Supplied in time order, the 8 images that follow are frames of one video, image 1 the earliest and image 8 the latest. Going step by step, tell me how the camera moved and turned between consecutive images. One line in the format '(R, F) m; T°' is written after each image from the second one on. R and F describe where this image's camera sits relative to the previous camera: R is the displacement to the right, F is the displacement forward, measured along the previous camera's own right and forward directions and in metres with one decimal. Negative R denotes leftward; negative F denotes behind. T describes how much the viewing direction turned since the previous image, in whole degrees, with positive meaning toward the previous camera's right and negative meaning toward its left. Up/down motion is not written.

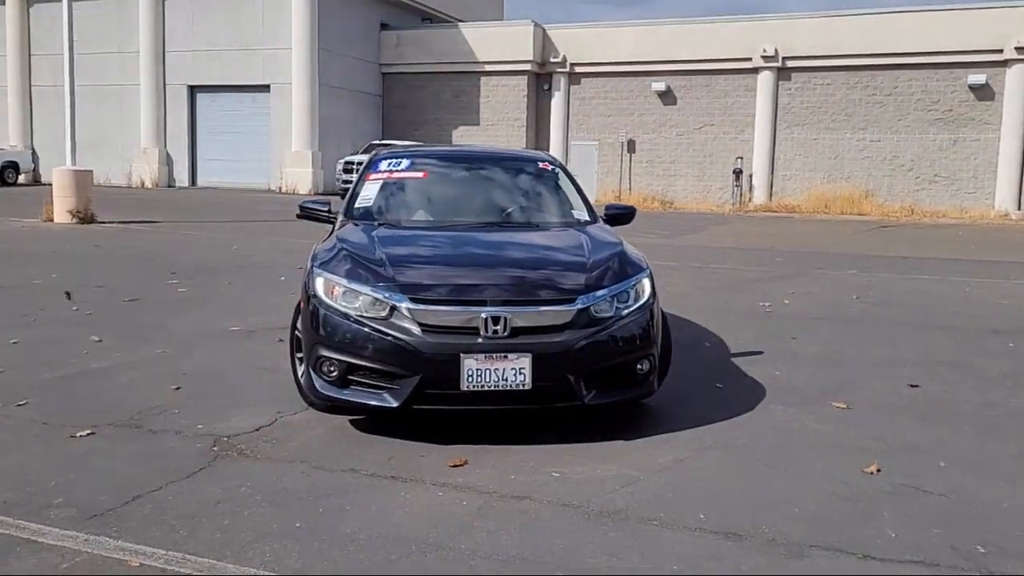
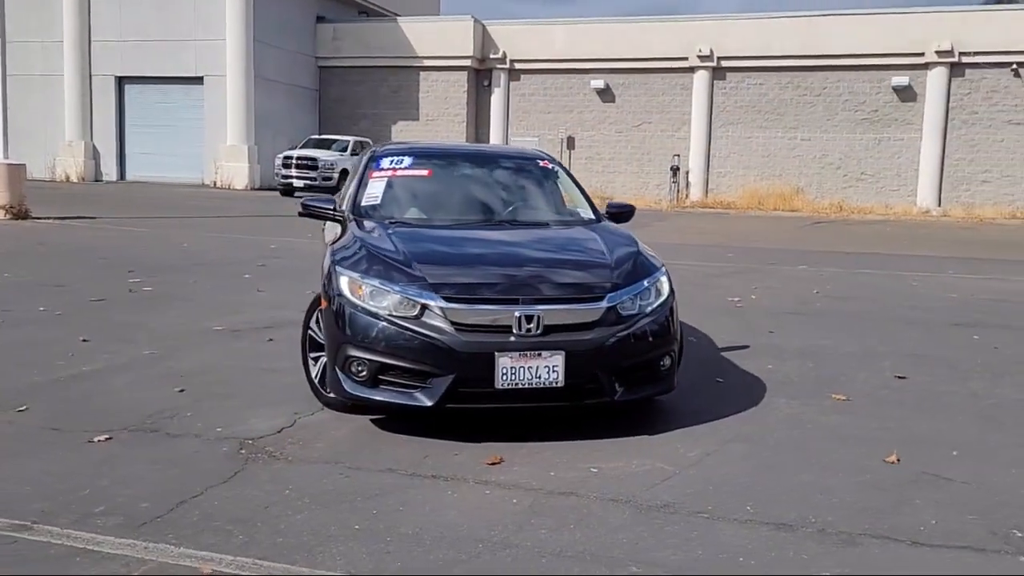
(-0.6, 0.0) m; +5°
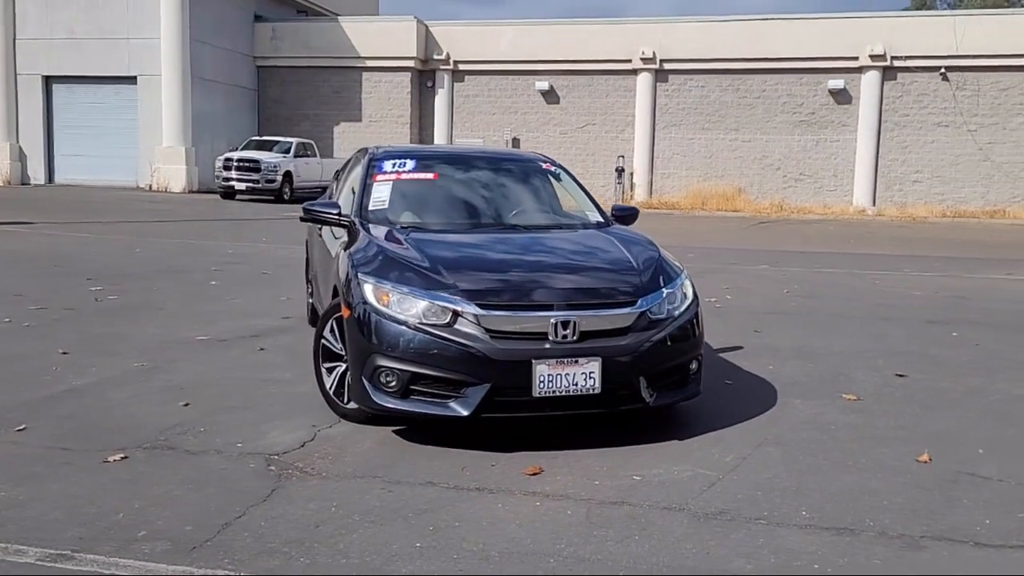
(-0.6, +0.1) m; +4°
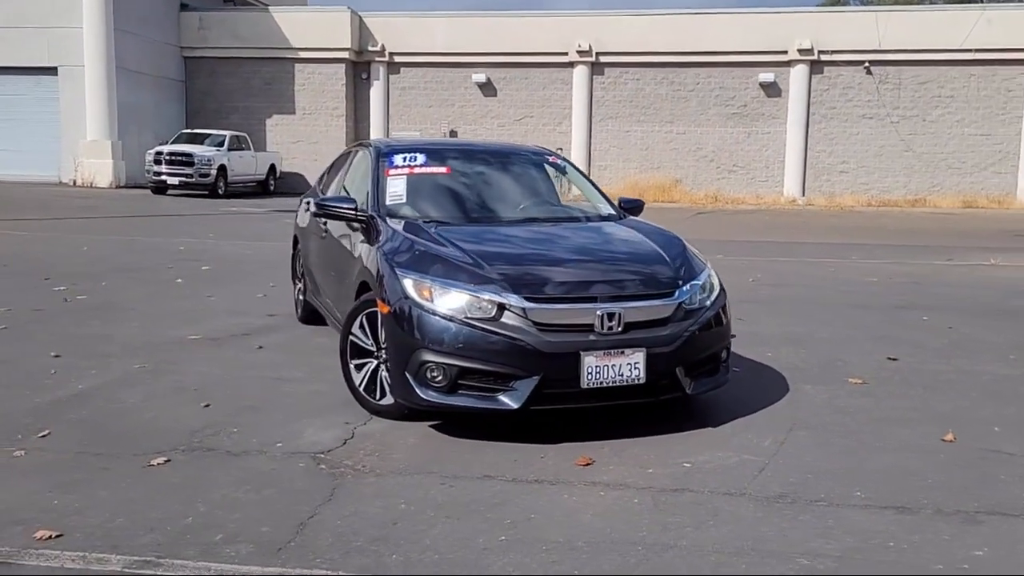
(-0.7, 0.0) m; +5°
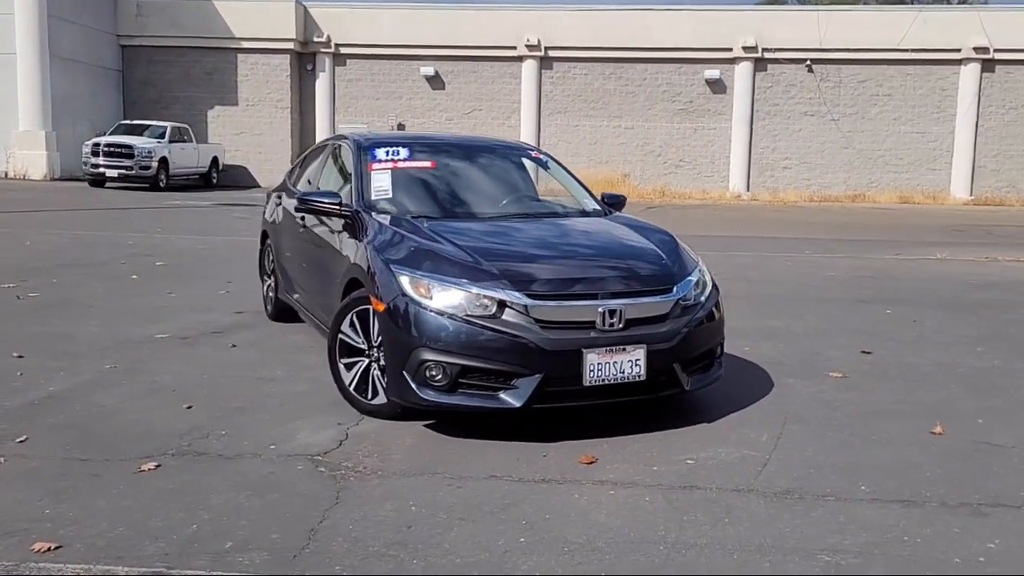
(-0.3, +0.1) m; +4°
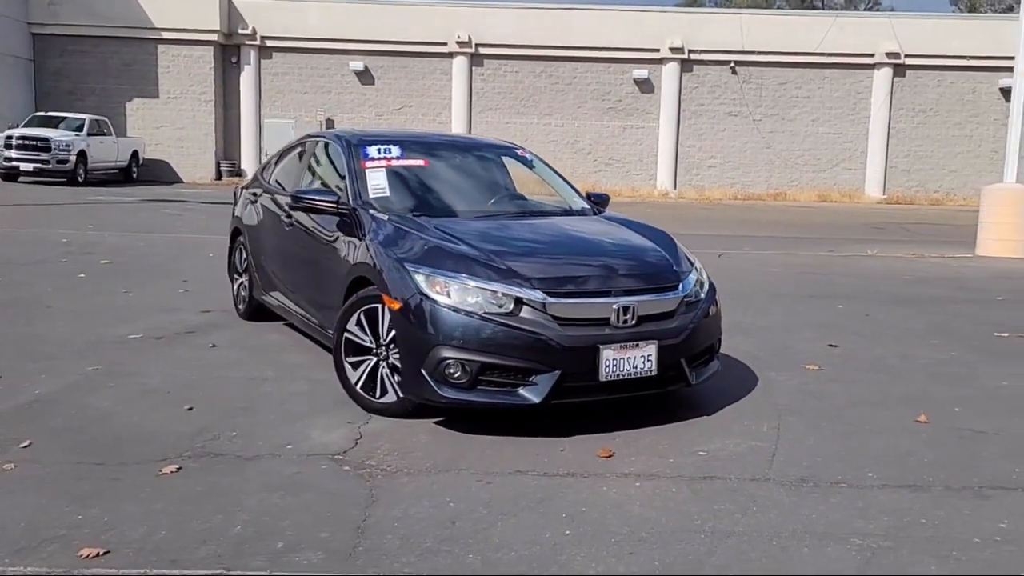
(-0.6, -0.1) m; +5°
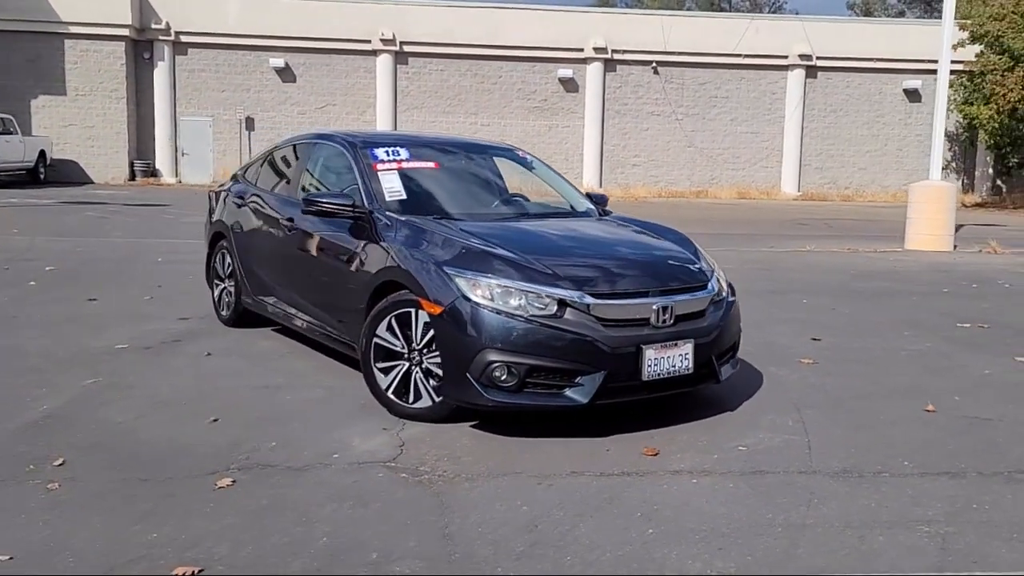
(-0.8, 0.0) m; +6°
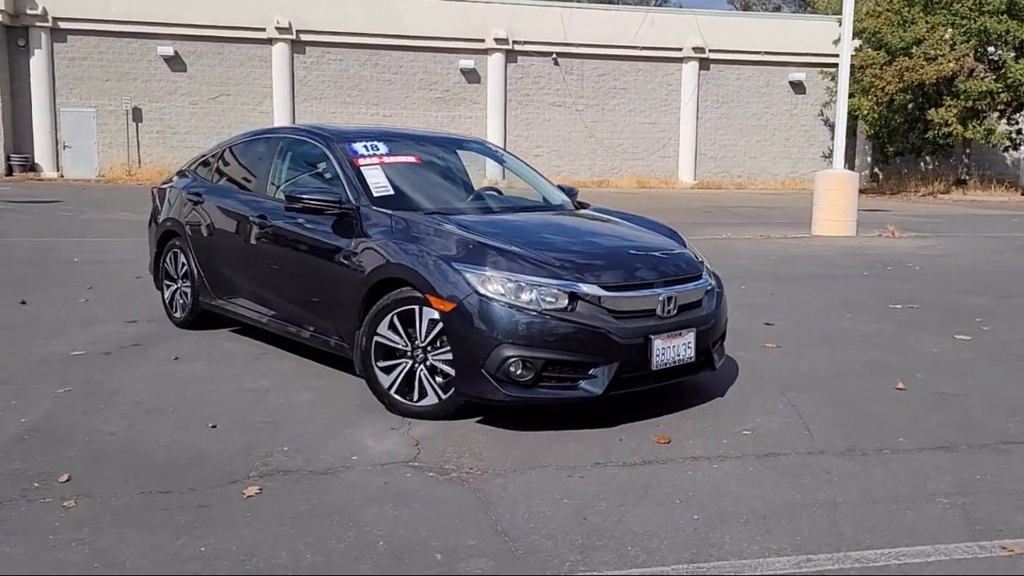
(-0.7, 0.0) m; +7°
